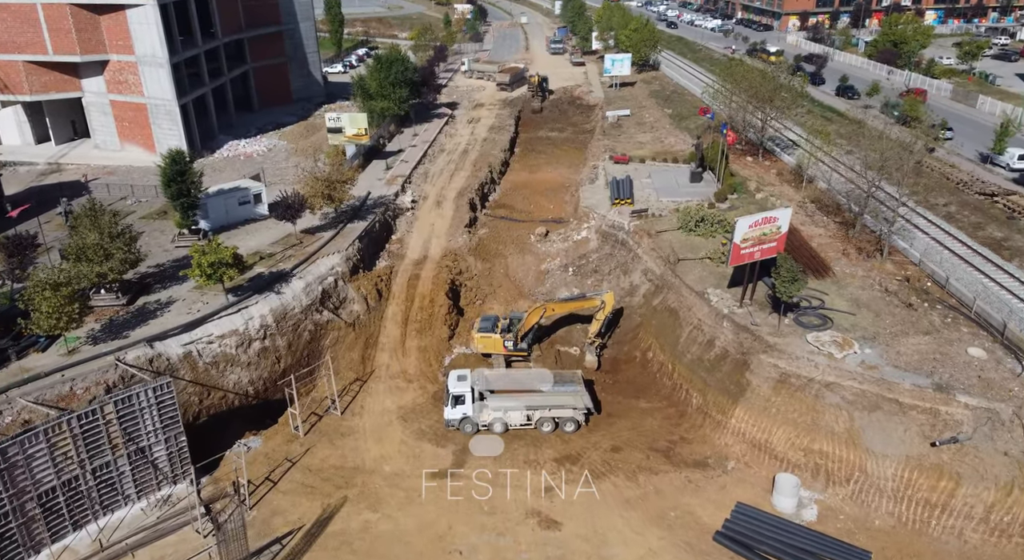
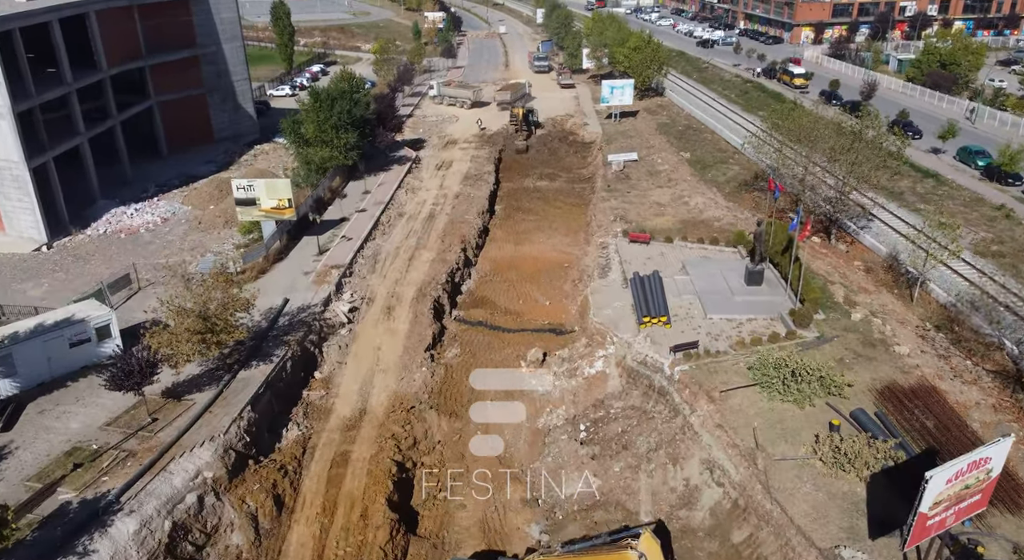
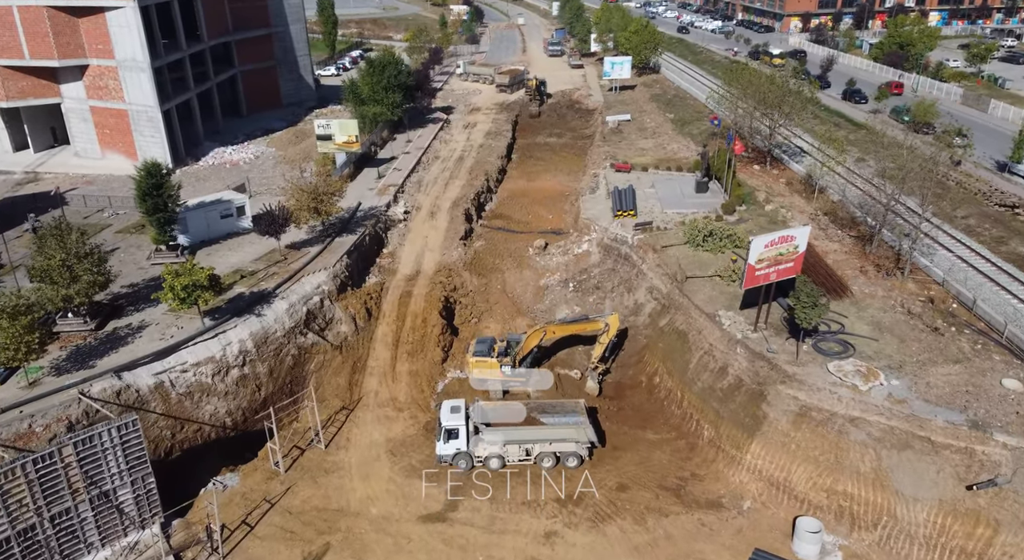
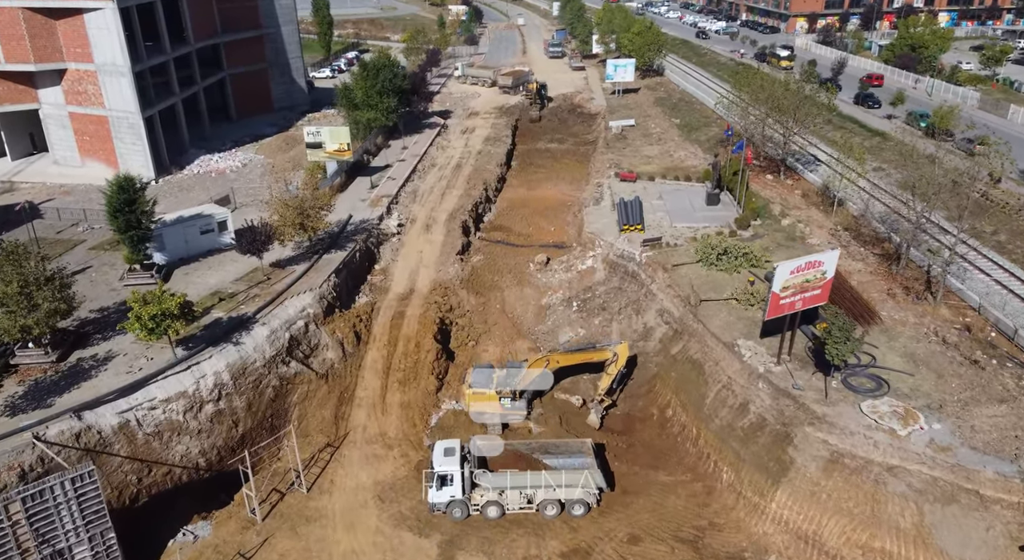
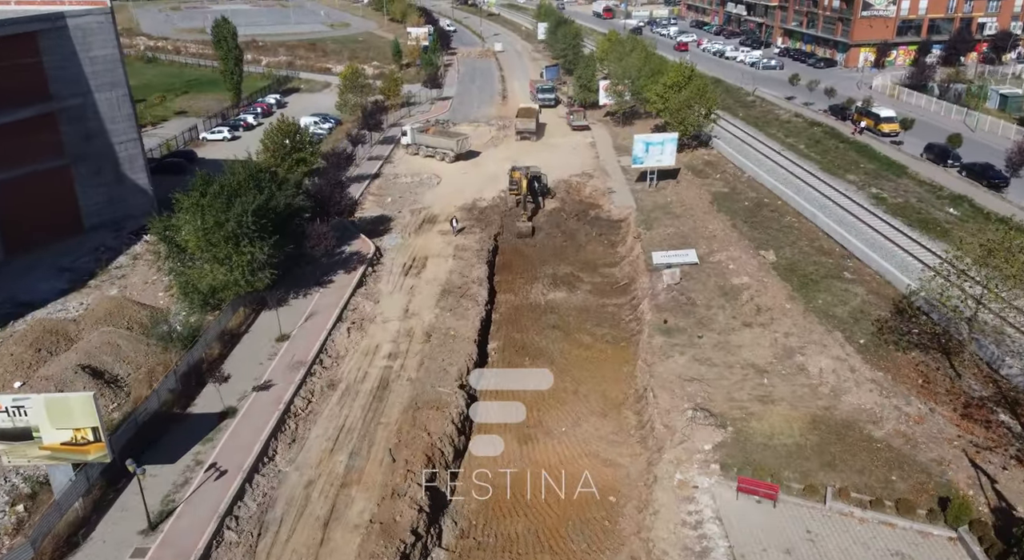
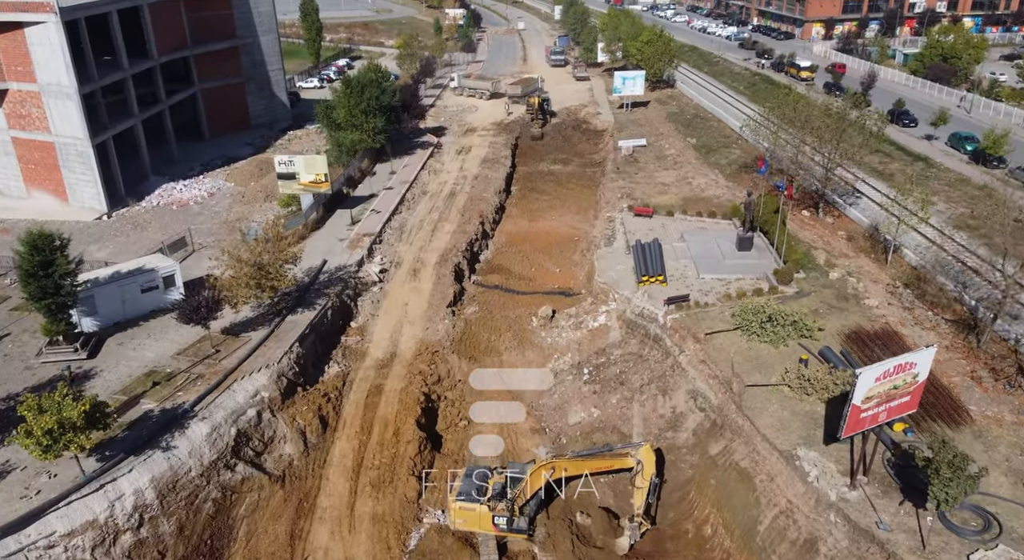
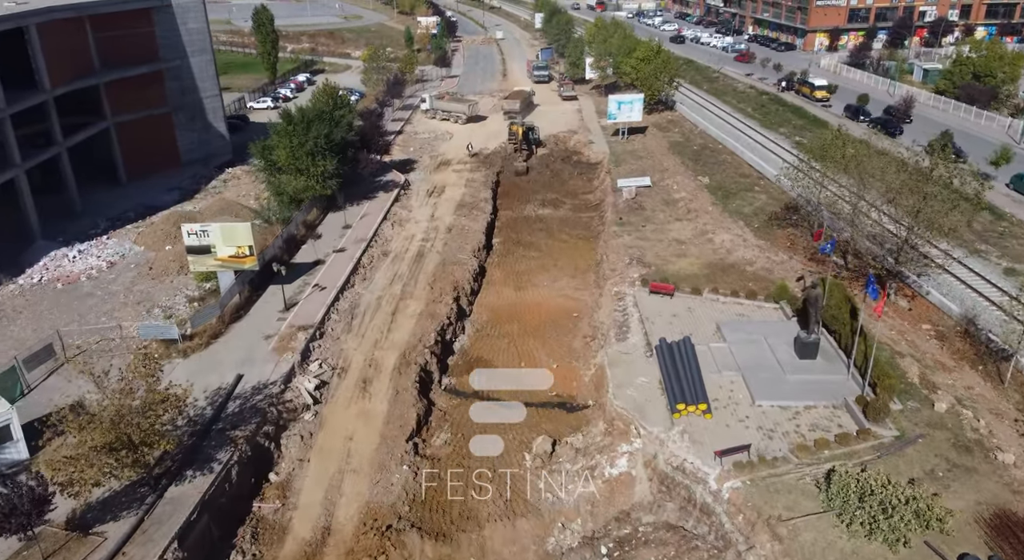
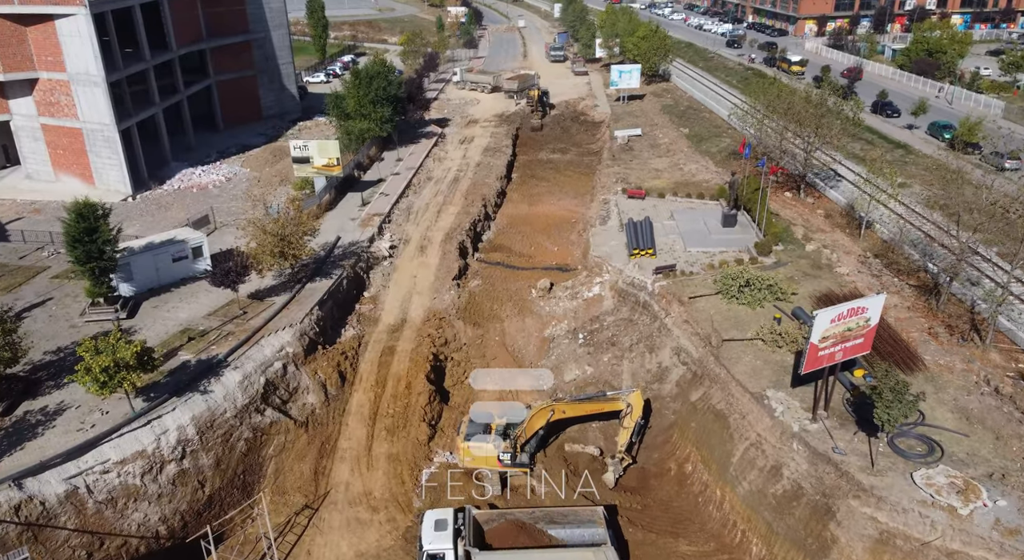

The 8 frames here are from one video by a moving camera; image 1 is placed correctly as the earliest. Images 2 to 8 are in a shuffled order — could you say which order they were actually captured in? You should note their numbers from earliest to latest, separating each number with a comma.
3, 4, 8, 6, 2, 7, 5
